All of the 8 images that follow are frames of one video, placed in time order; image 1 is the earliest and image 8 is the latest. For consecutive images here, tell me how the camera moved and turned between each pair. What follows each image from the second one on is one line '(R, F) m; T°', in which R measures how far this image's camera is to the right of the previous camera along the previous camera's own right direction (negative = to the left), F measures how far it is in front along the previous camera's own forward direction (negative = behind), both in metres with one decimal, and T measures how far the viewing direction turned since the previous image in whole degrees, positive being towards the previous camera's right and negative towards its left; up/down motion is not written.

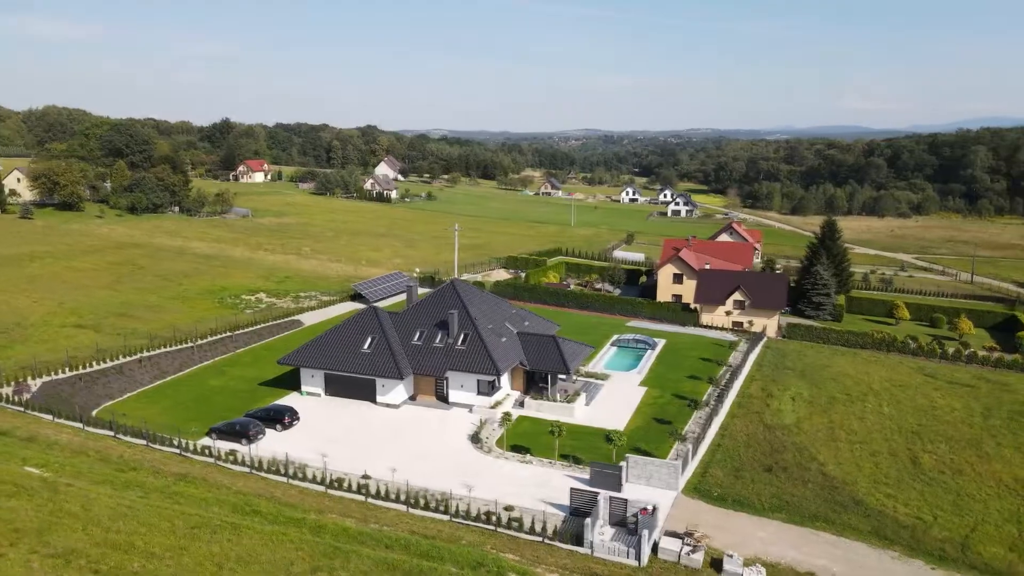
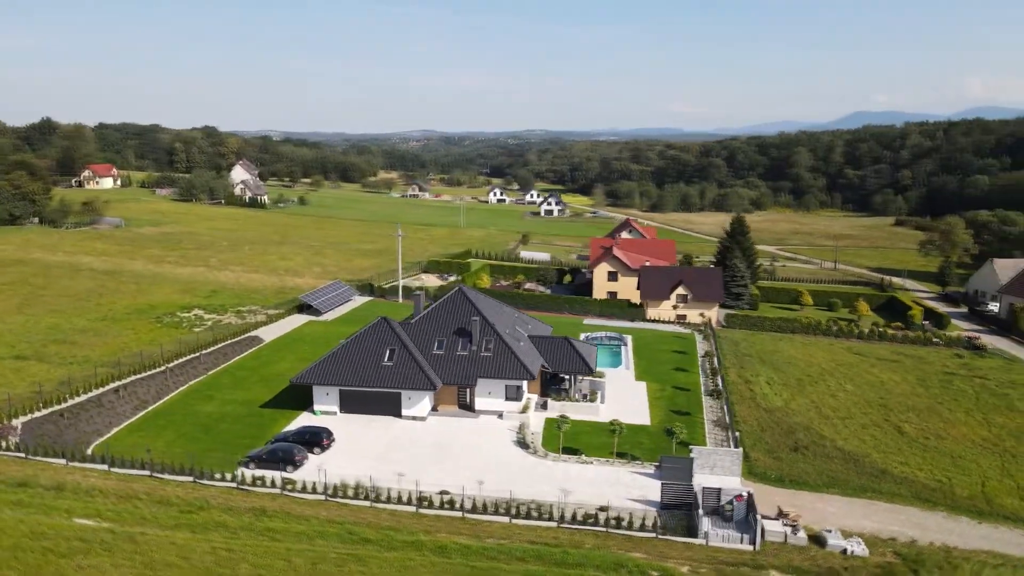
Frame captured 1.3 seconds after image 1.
(-7.0, +0.7) m; +12°
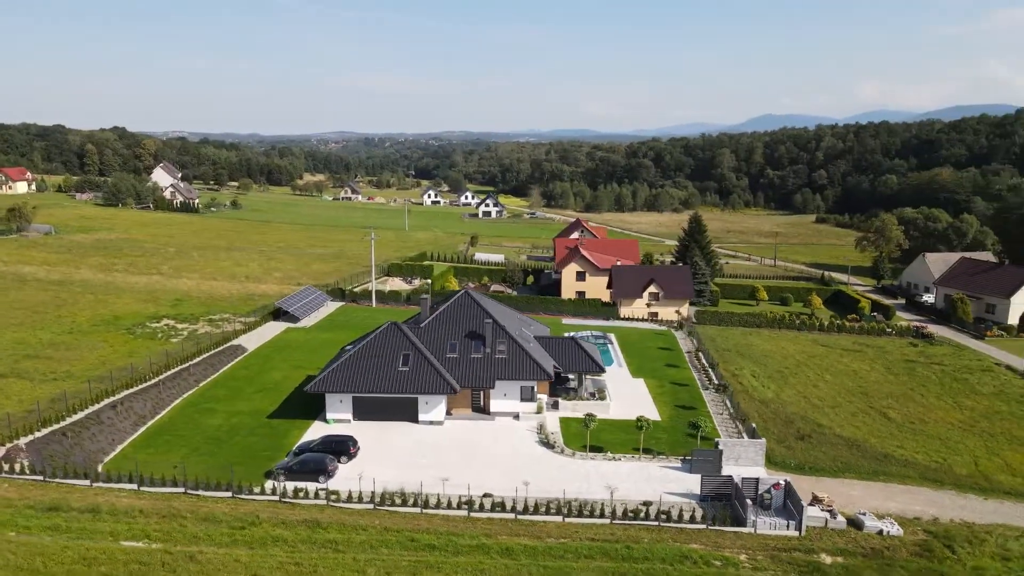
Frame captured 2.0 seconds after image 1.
(-3.5, +0.1) m; +6°
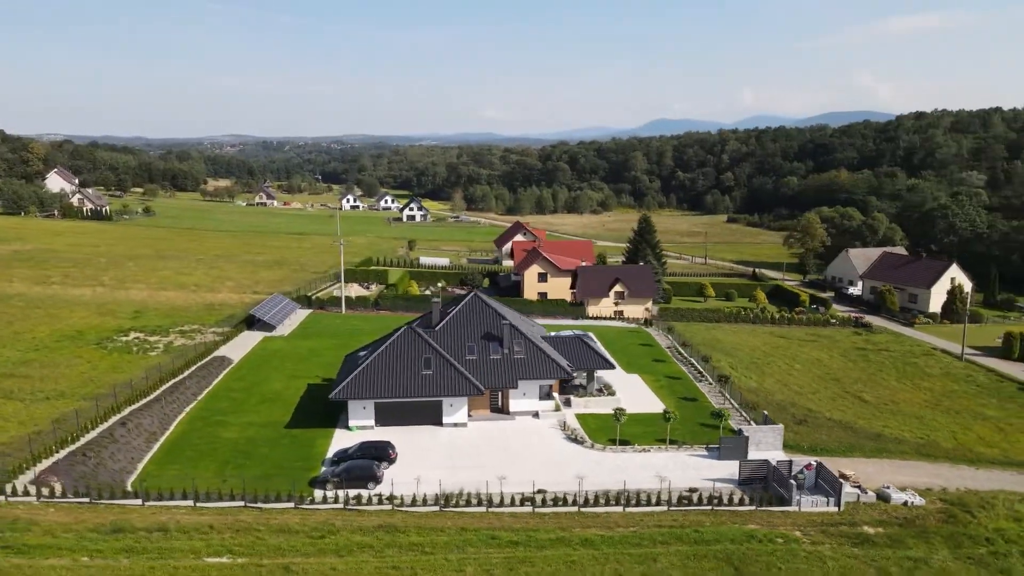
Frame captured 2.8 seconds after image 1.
(-4.4, -0.3) m; +7°
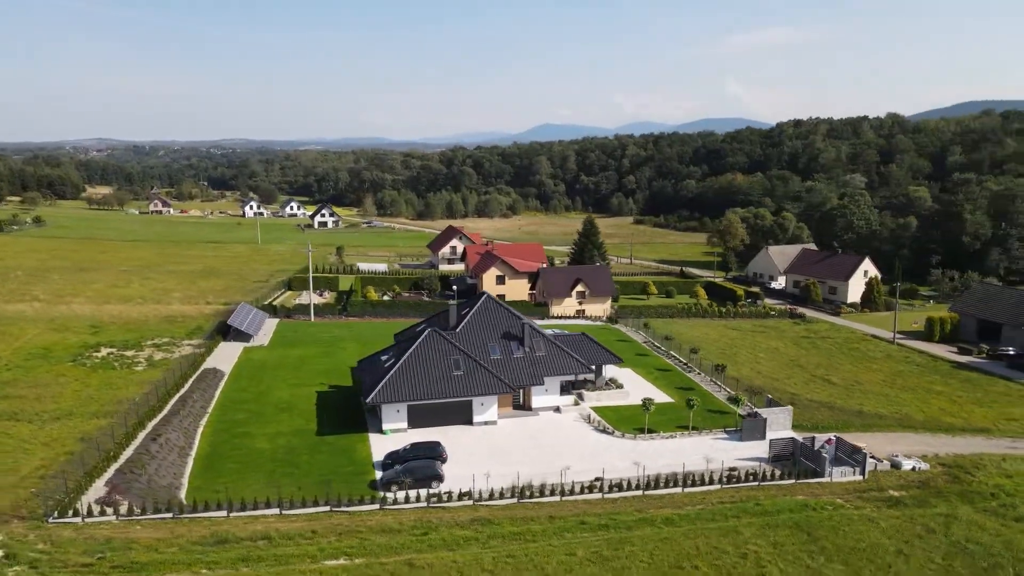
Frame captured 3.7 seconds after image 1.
(-5.3, -0.6) m; +8°
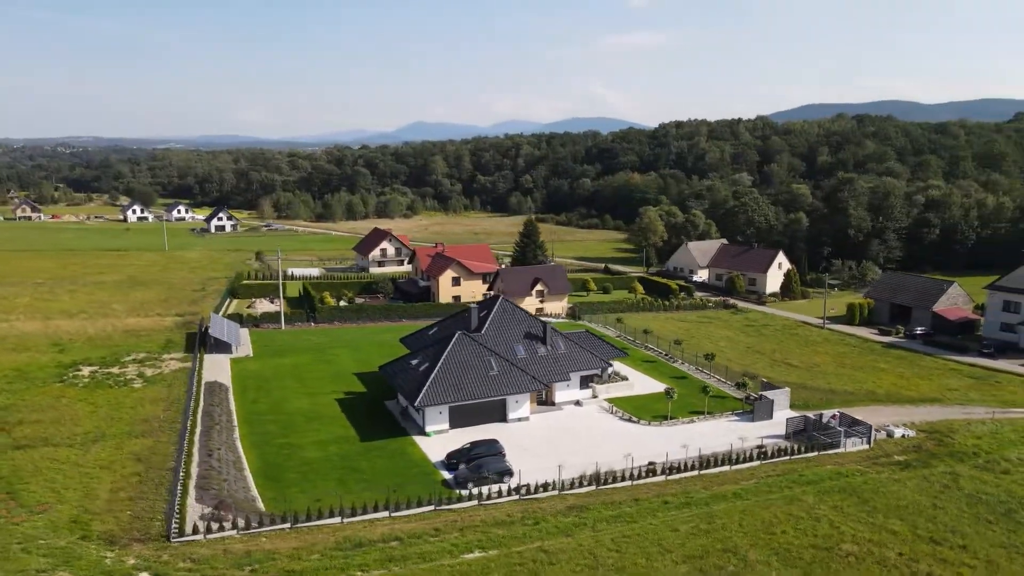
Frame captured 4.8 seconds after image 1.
(-6.1, -0.9) m; +9°
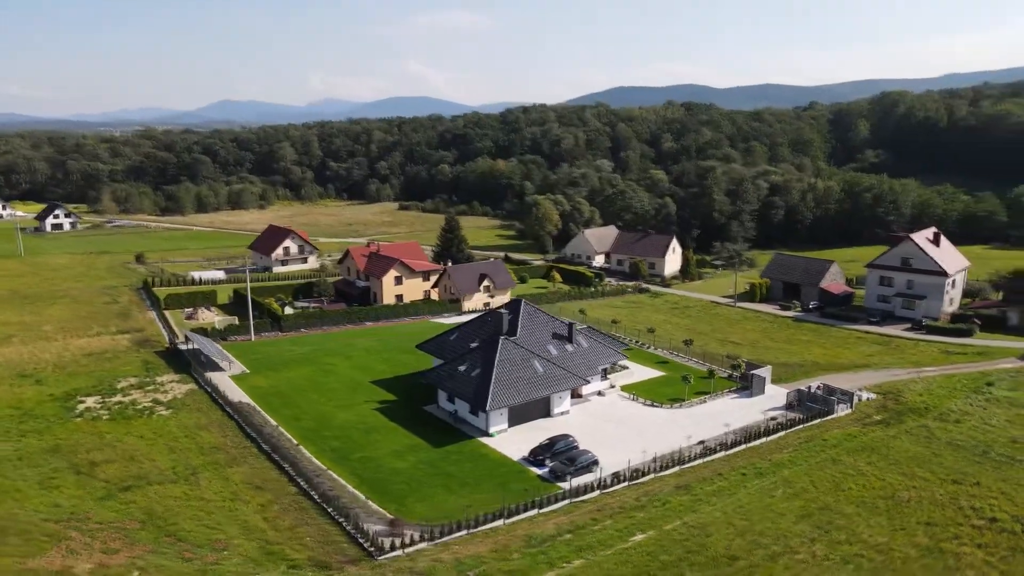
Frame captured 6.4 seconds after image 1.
(-9.2, -1.4) m; +13°
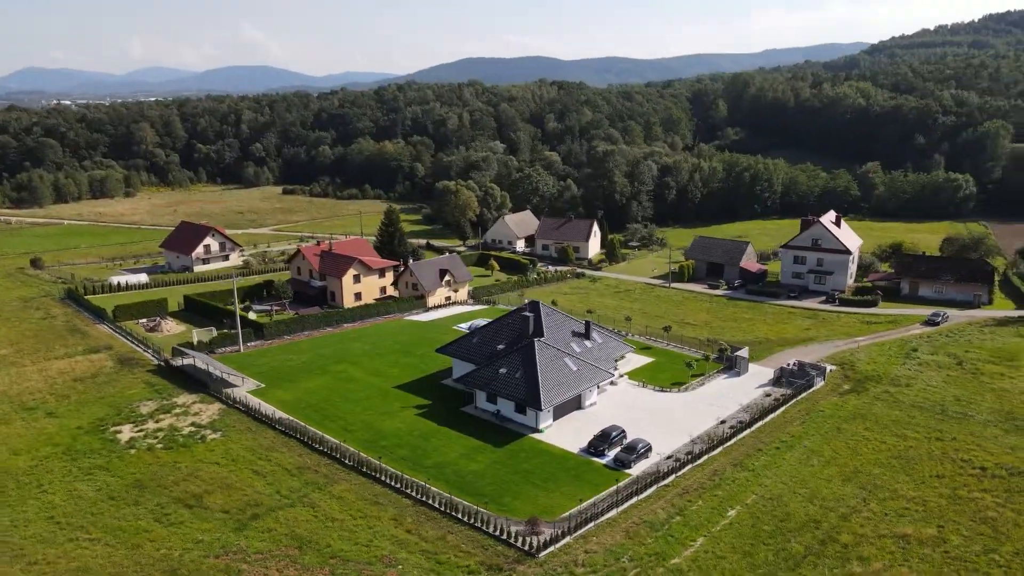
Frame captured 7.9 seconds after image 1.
(-8.2, -1.7) m; +11°
